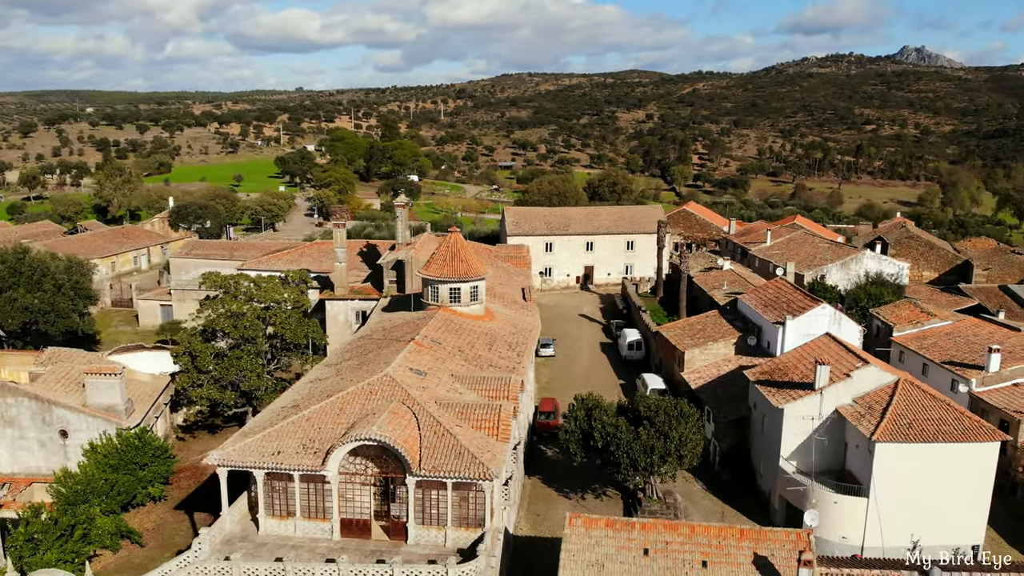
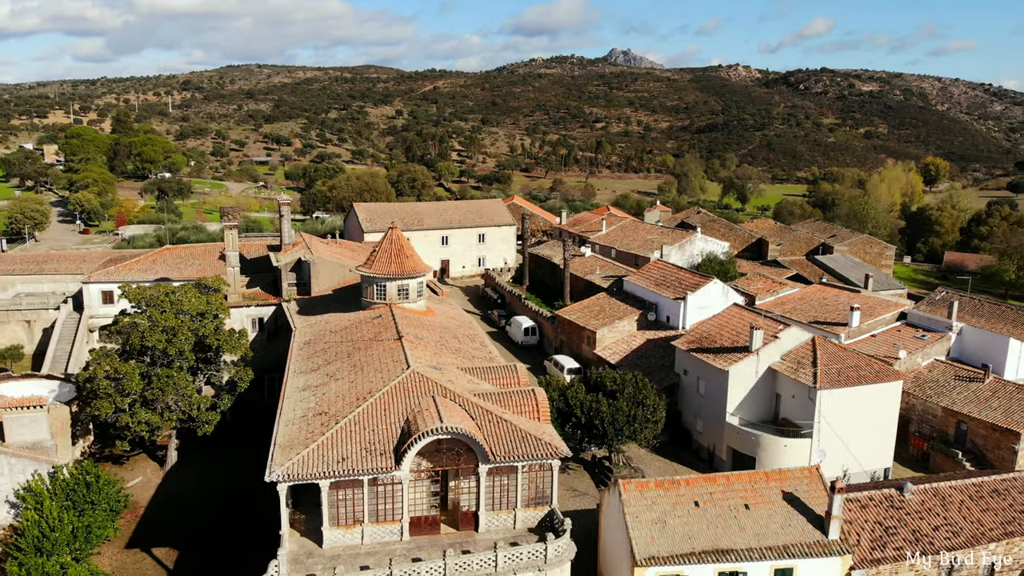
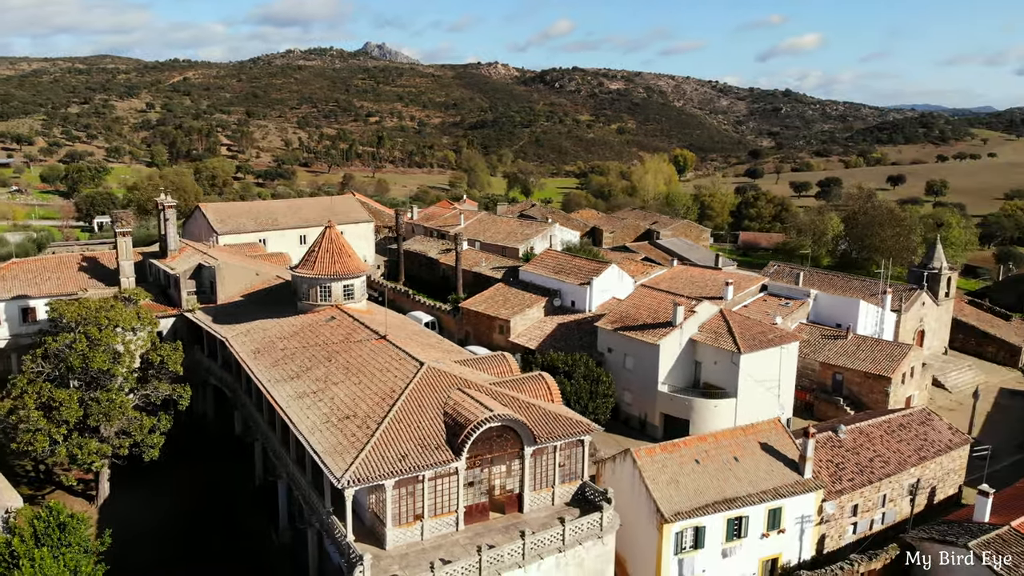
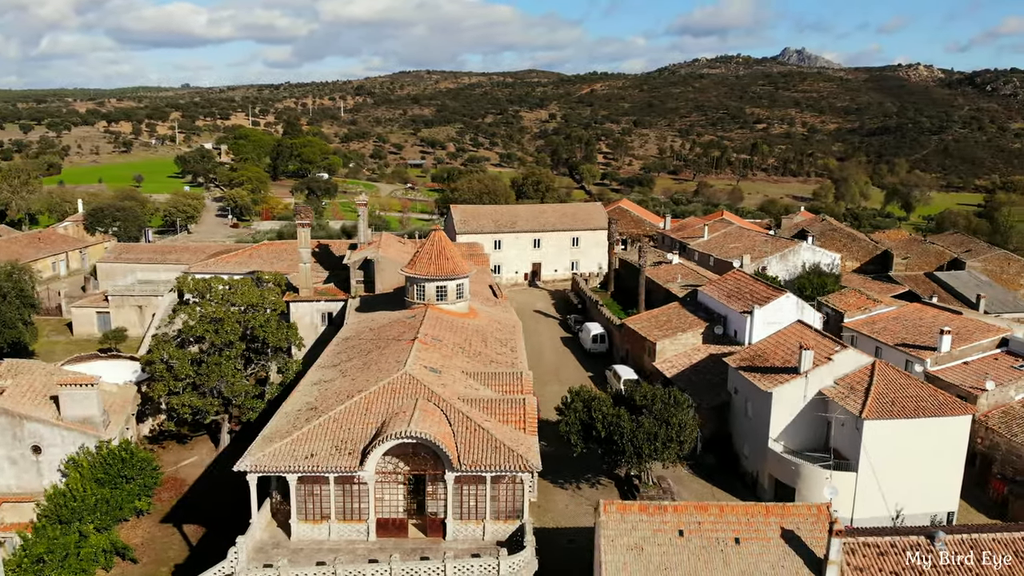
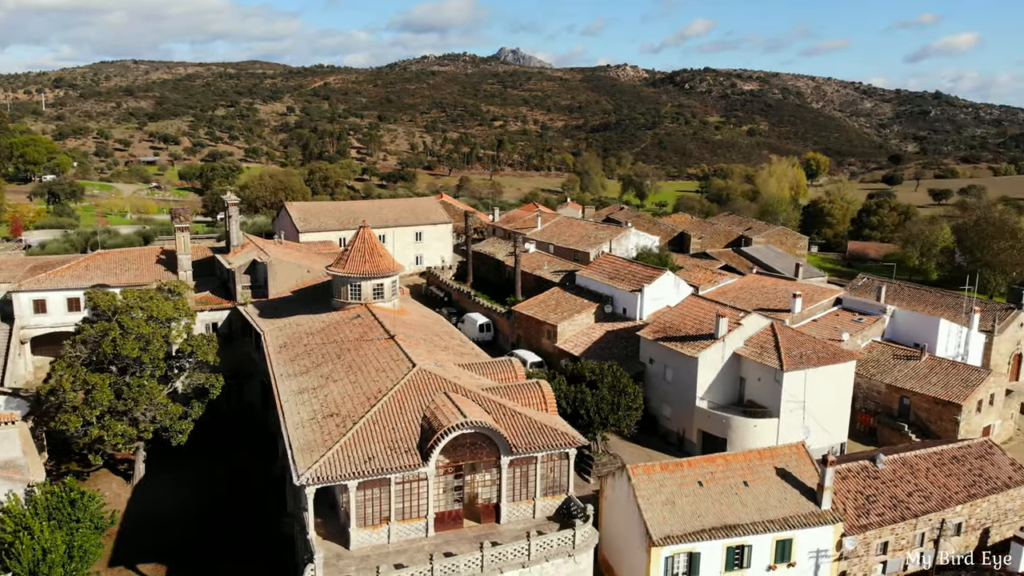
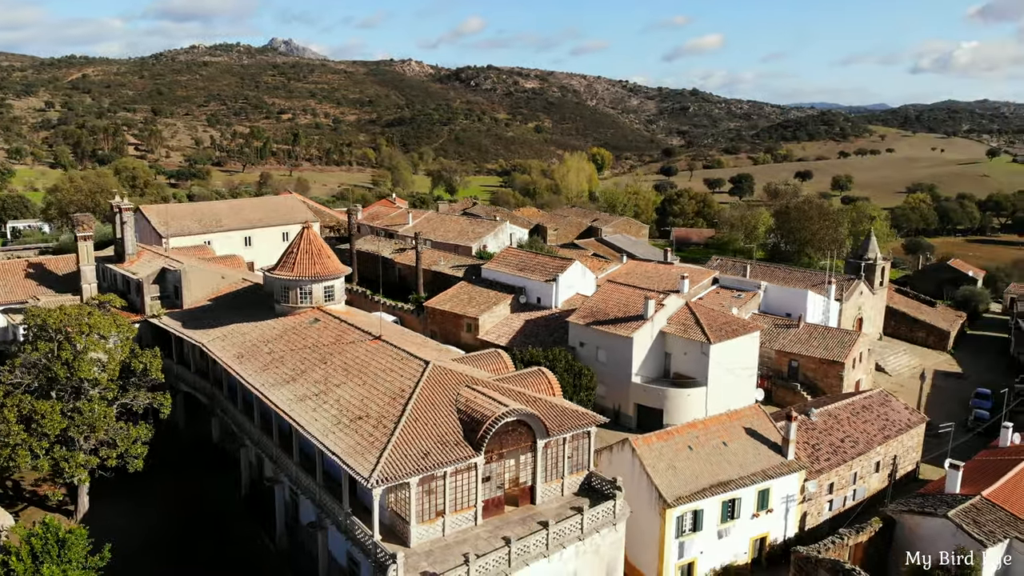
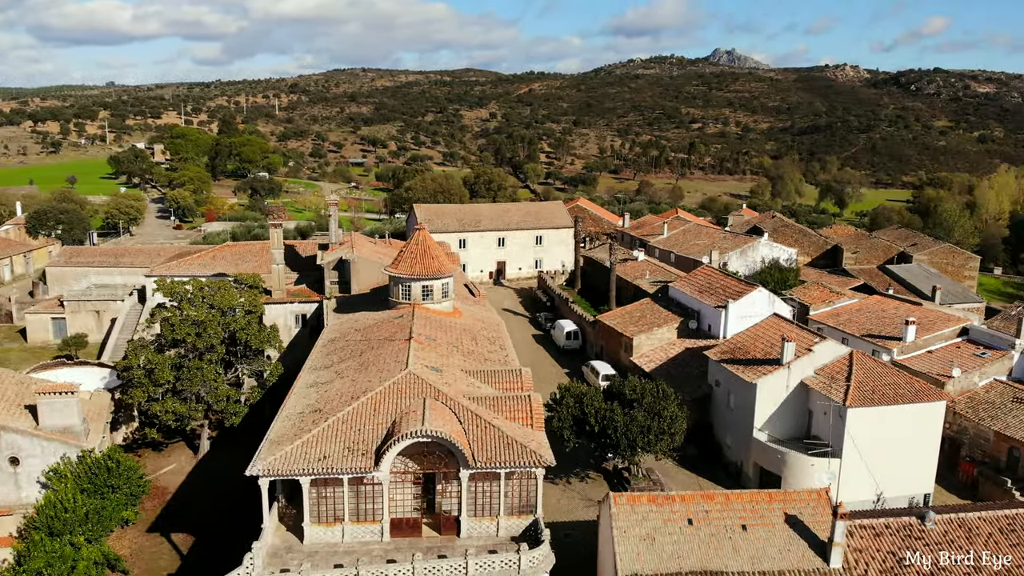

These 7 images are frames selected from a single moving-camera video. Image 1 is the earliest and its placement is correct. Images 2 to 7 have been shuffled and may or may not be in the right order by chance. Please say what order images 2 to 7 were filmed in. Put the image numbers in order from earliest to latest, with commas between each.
4, 7, 2, 5, 3, 6
